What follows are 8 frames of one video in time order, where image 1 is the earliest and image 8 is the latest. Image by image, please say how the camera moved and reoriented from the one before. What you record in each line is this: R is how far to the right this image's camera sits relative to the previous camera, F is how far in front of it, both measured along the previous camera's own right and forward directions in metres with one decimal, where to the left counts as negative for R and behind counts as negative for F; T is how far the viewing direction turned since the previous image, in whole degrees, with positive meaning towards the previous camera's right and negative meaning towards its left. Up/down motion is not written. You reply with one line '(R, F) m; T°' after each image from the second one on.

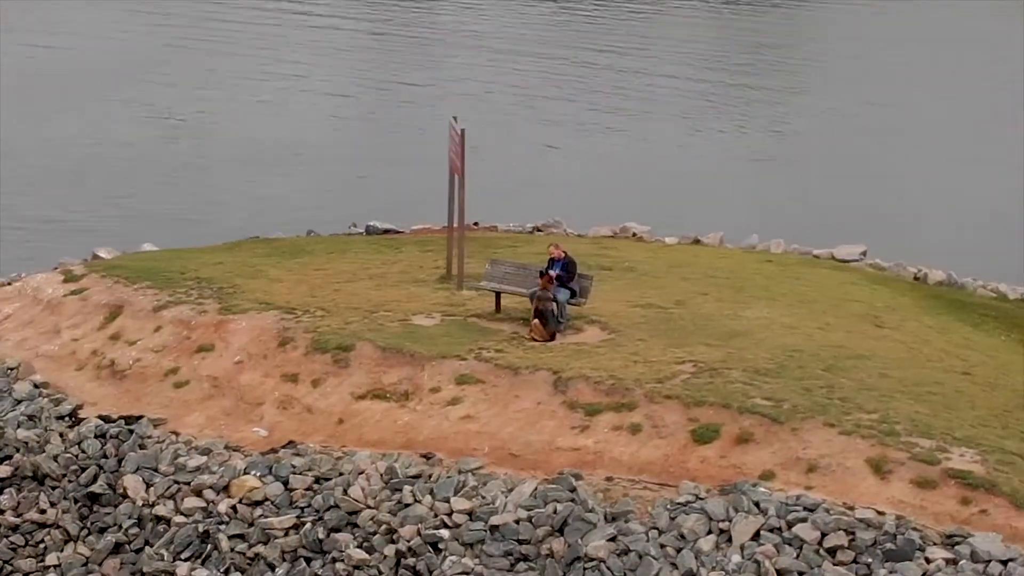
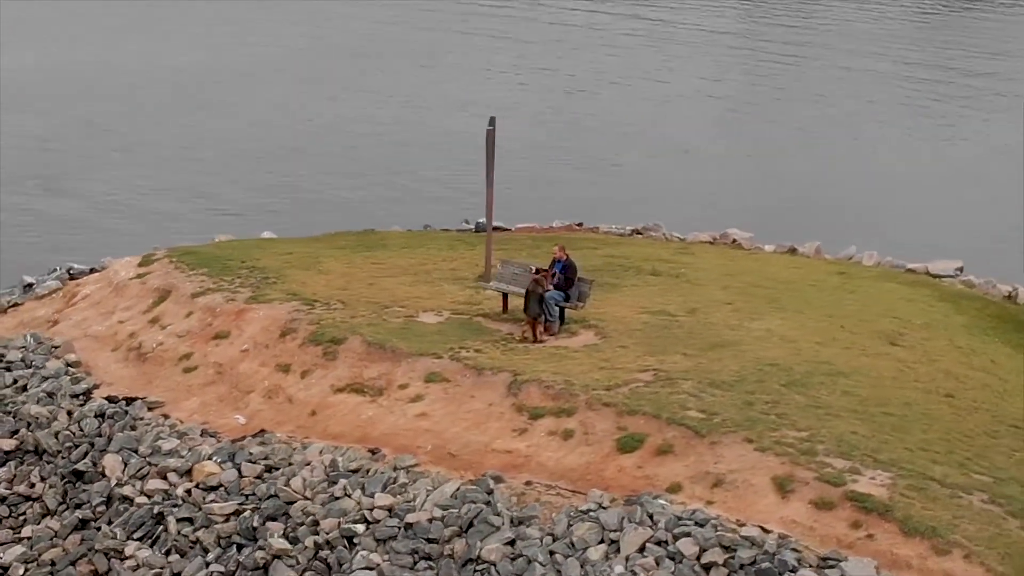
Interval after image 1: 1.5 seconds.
(+3.0, +0.2) m; -9°
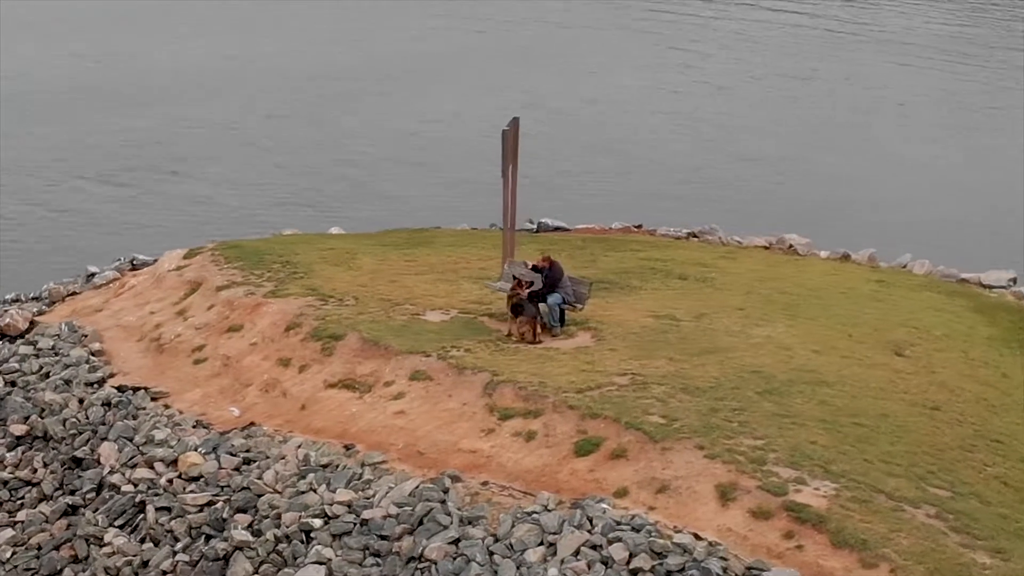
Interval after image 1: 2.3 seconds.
(+1.7, 0.0) m; -5°
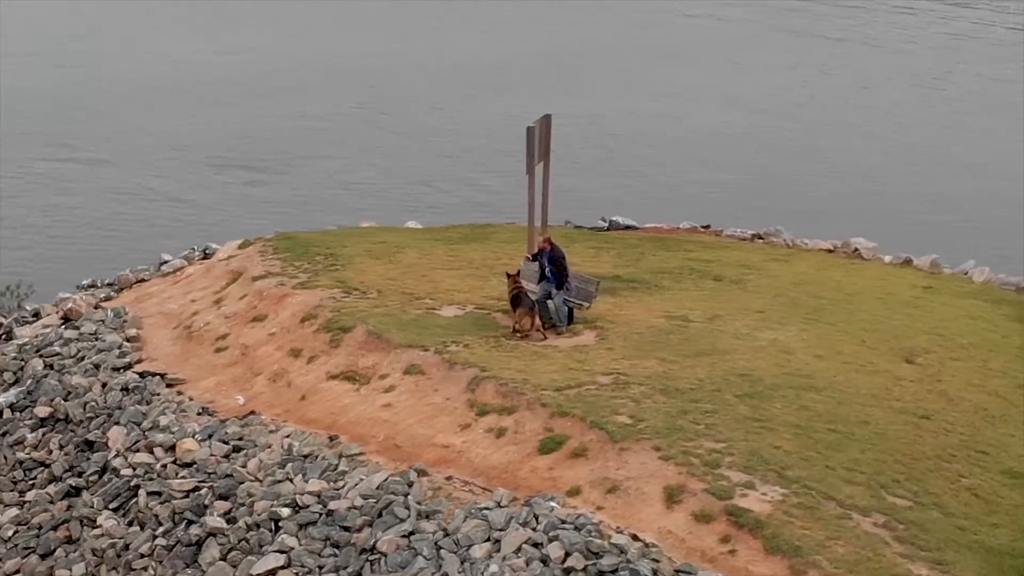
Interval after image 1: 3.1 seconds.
(+1.7, 0.0) m; -5°
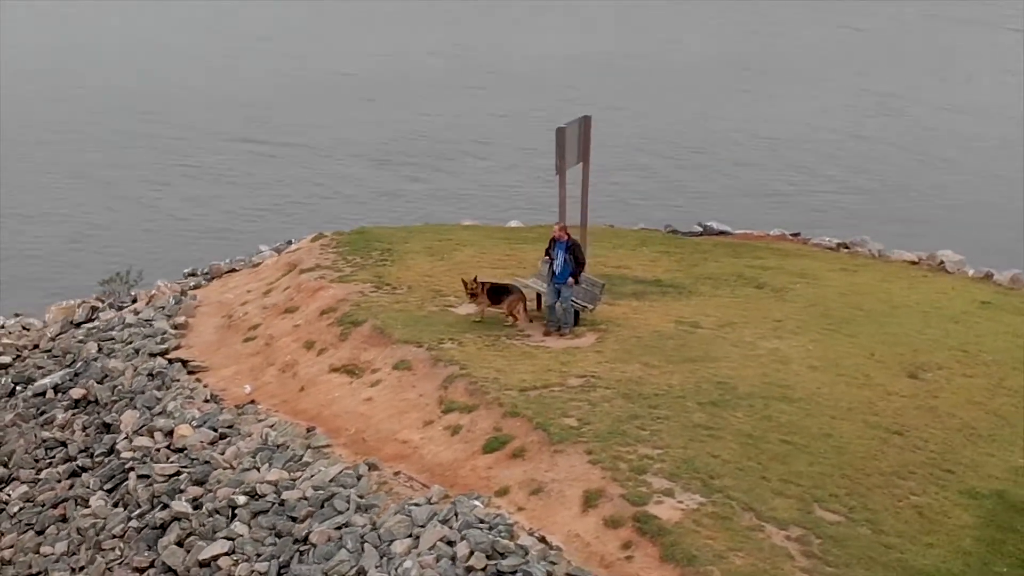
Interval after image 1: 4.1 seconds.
(+2.4, +0.1) m; -8°
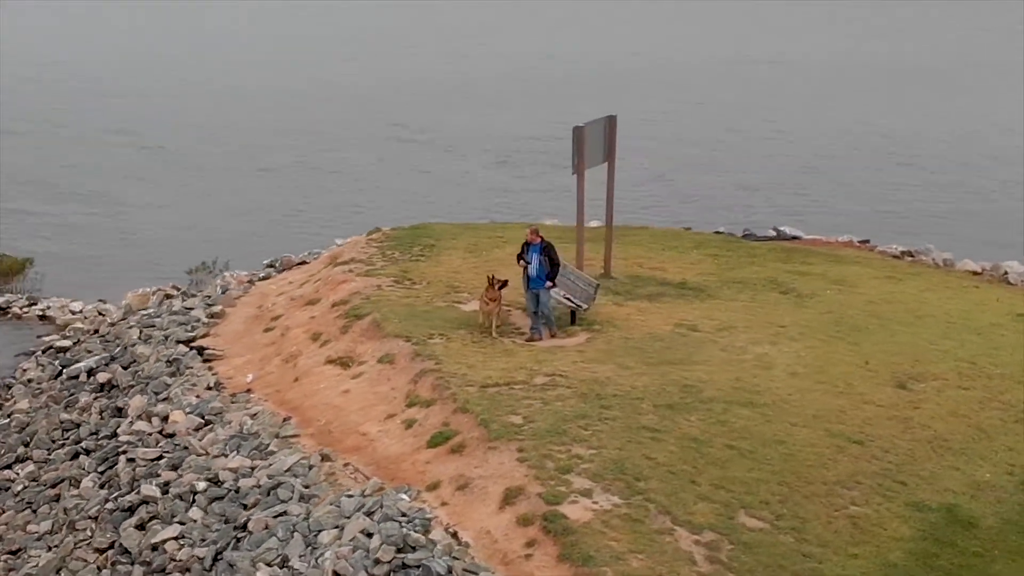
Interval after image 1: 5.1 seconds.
(+2.1, +0.1) m; -6°
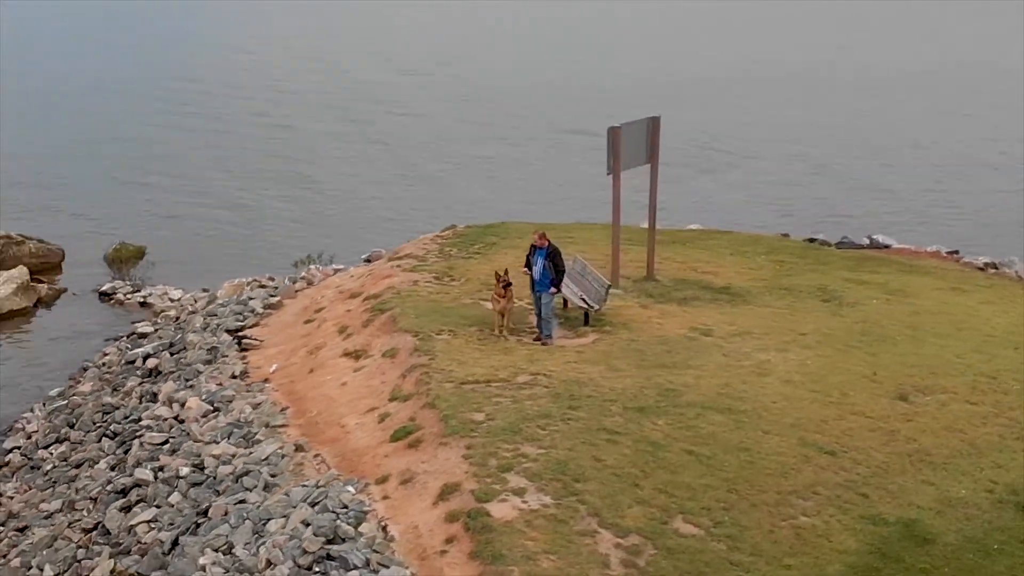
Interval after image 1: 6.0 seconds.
(+2.1, +0.1) m; -7°
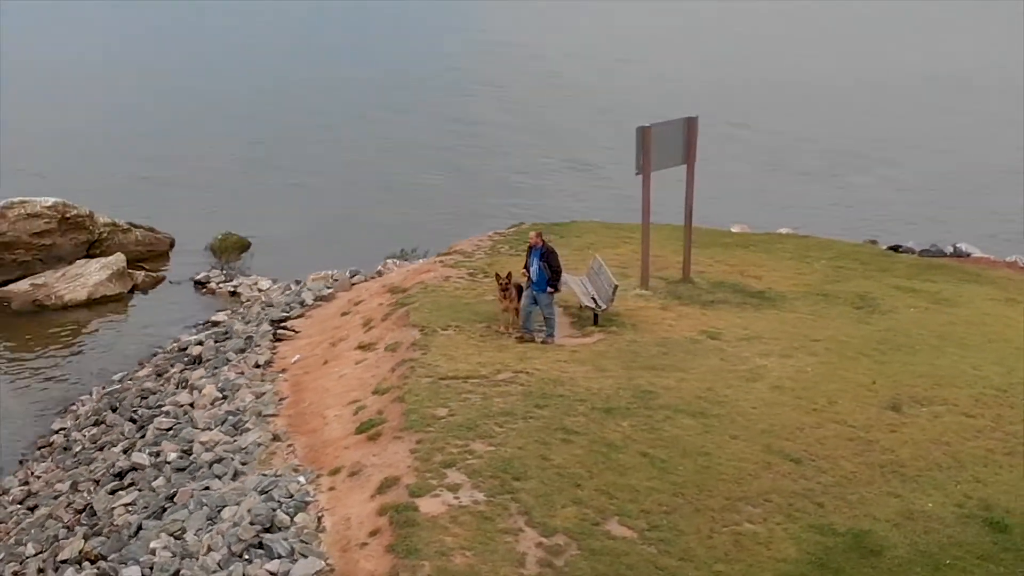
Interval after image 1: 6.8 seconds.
(+2.0, +0.1) m; -6°
